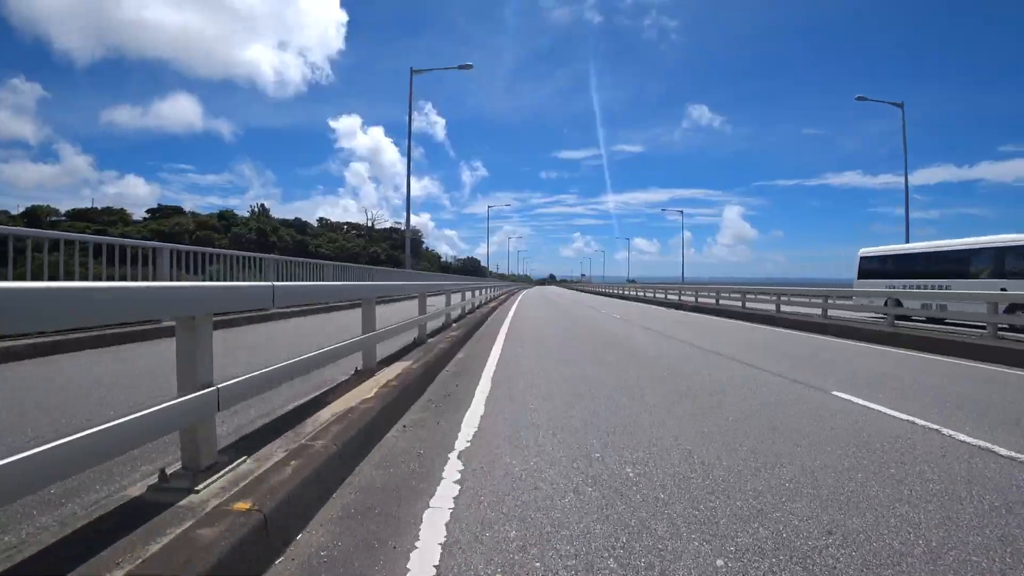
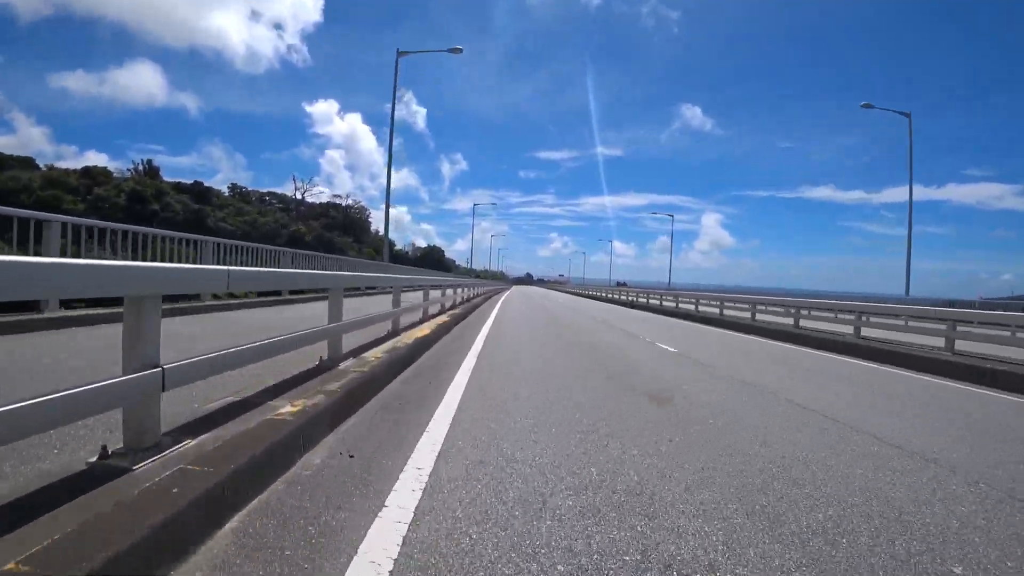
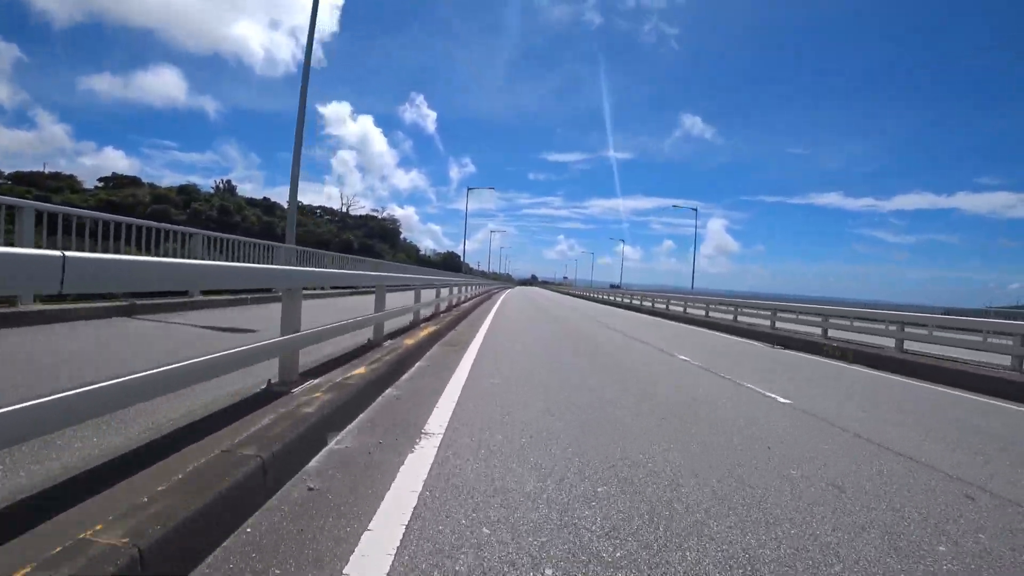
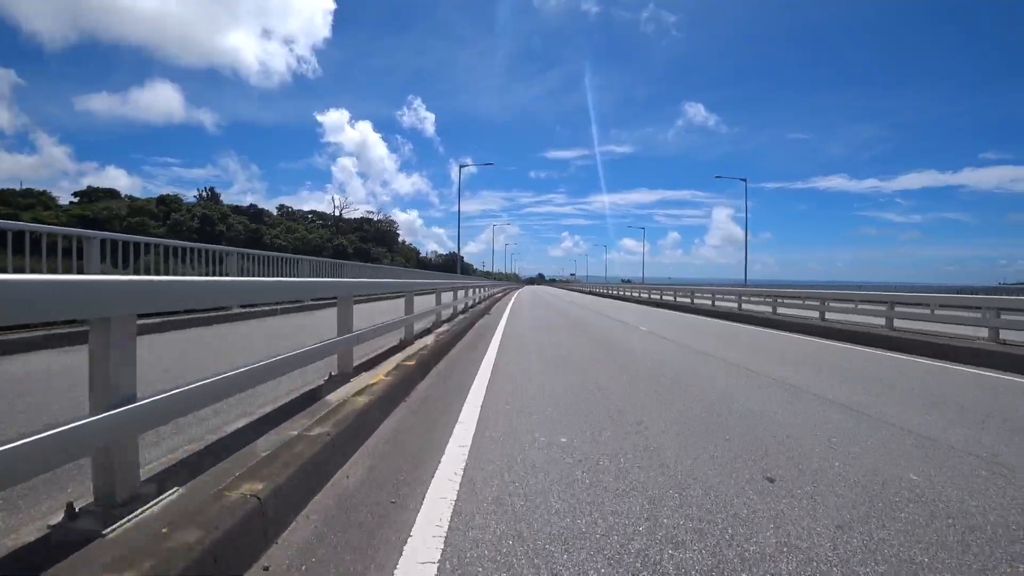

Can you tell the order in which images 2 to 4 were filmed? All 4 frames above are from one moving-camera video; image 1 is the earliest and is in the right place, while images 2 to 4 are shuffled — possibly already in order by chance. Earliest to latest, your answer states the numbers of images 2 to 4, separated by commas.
3, 4, 2
